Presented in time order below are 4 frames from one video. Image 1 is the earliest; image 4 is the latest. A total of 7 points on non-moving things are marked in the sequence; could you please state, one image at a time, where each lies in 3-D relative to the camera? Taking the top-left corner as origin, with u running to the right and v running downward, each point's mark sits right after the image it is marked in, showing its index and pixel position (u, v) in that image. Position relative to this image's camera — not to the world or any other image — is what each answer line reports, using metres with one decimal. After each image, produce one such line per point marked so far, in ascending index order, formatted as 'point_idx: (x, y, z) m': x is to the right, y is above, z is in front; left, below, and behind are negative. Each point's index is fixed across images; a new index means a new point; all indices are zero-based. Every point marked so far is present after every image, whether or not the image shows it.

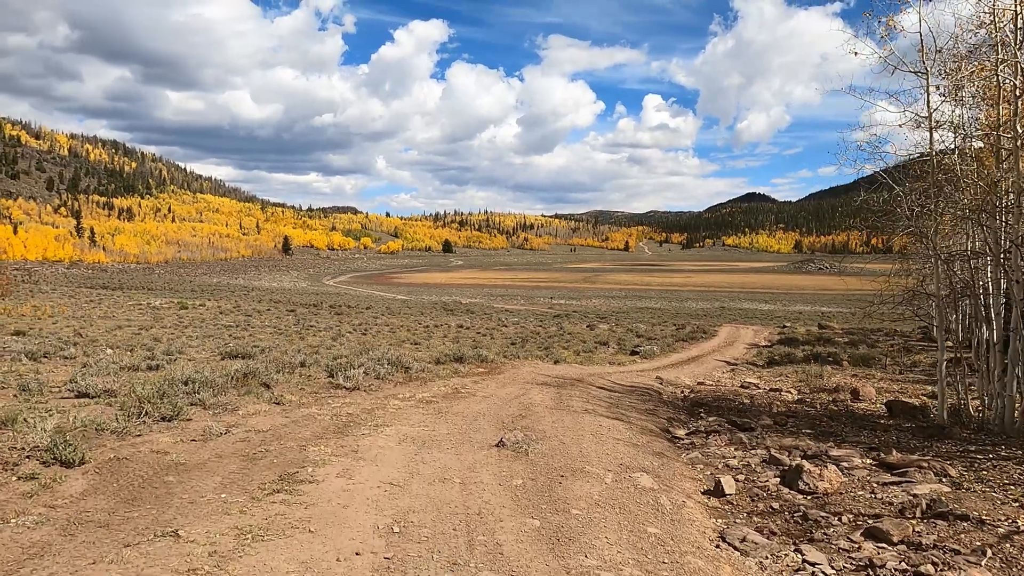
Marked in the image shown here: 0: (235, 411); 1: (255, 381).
0: (-3.0, -1.3, +7.1) m
1: (-3.6, -1.3, +9.3) m
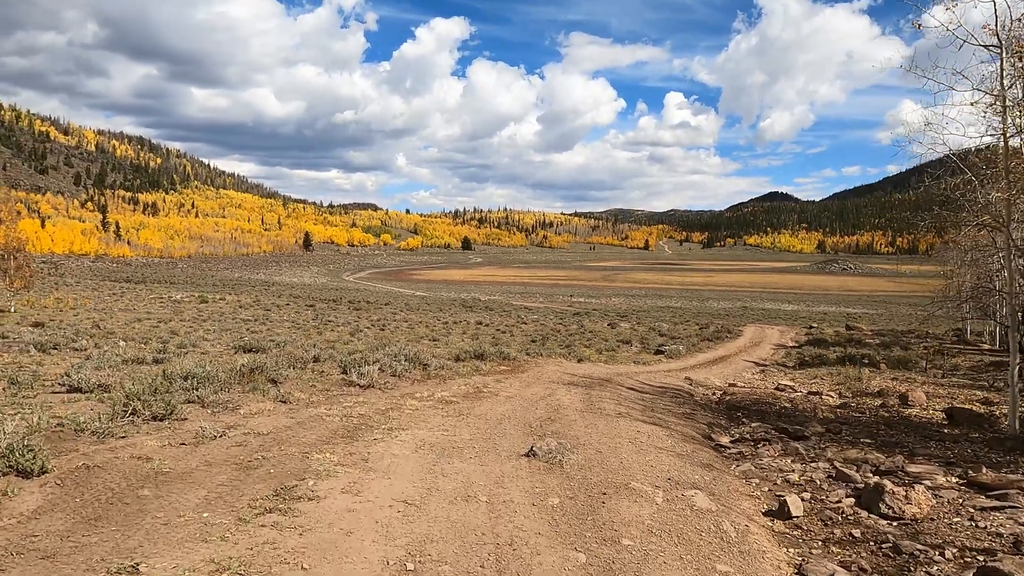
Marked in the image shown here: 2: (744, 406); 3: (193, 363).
0: (-2.7, -1.2, +6.5) m
1: (-3.3, -1.2, +8.6) m
2: (+4.3, -2.2, +12.3) m
3: (-4.9, -1.1, +10.1) m
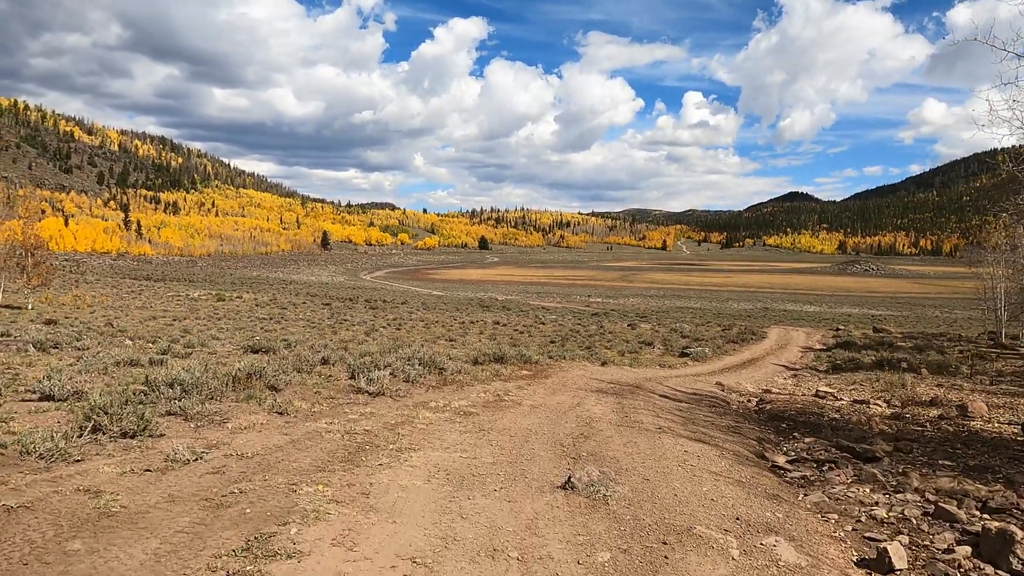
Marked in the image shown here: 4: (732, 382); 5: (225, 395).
0: (-2.5, -1.2, +5.6) m
1: (-3.0, -1.1, +7.8) m
2: (+4.7, -2.2, +11.3) m
3: (-4.5, -1.1, +9.3) m
4: (+6.0, -2.6, +18.1) m
5: (-2.9, -1.1, +6.8) m
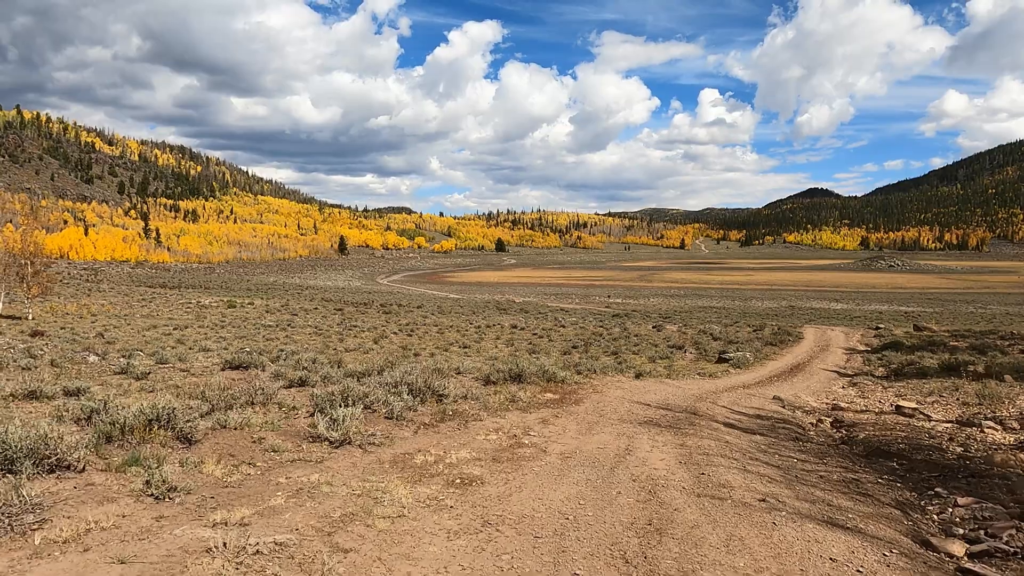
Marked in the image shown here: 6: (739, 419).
0: (-2.3, -1.2, +3.2) m
1: (-2.8, -1.2, +5.3) m
2: (+5.0, -2.1, +8.6) m
3: (-4.3, -1.2, +6.9) m
4: (+6.5, -2.5, +15.4) m
5: (-2.8, -1.1, +4.4) m
6: (+3.4, -1.9, +9.7) m
